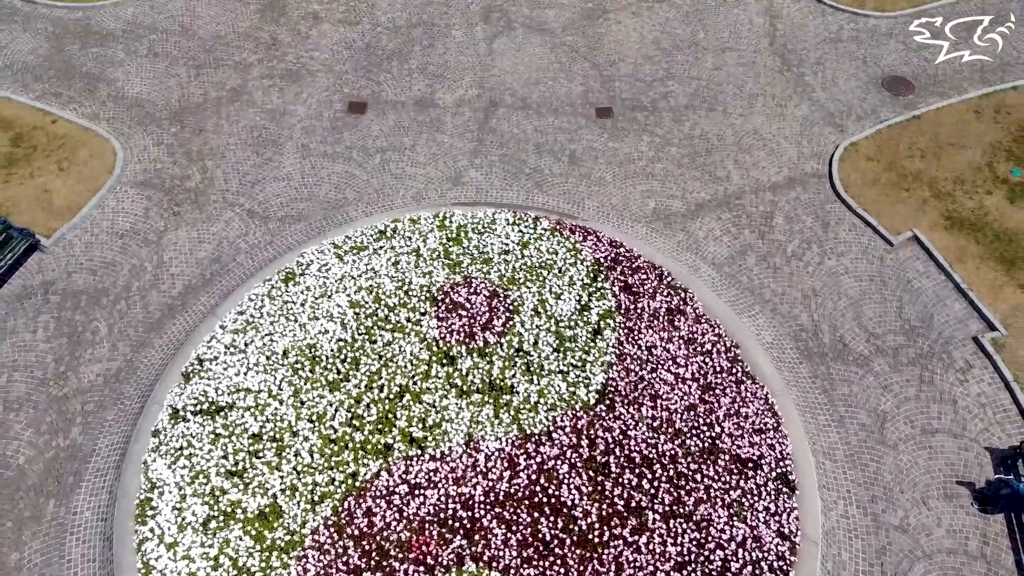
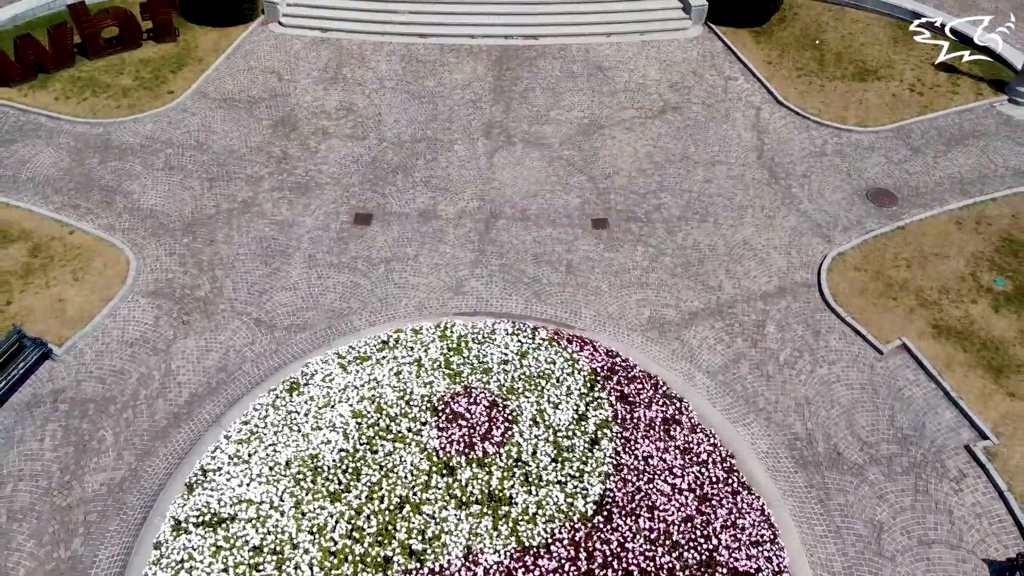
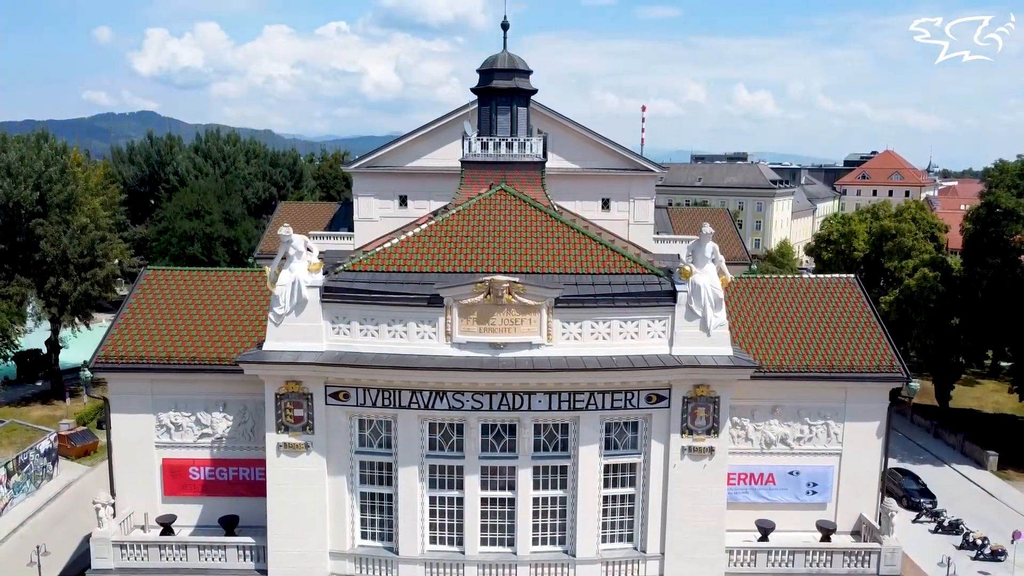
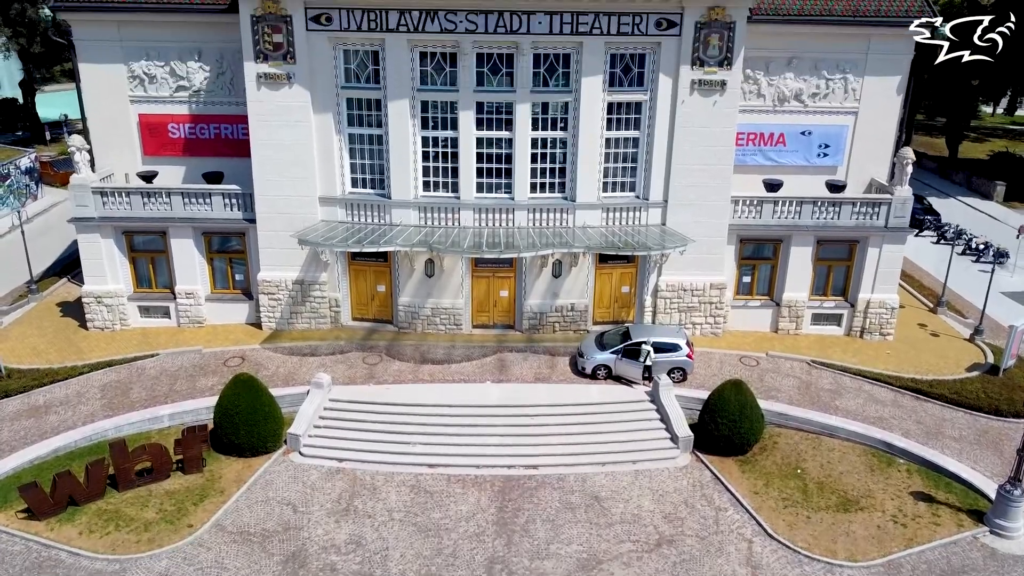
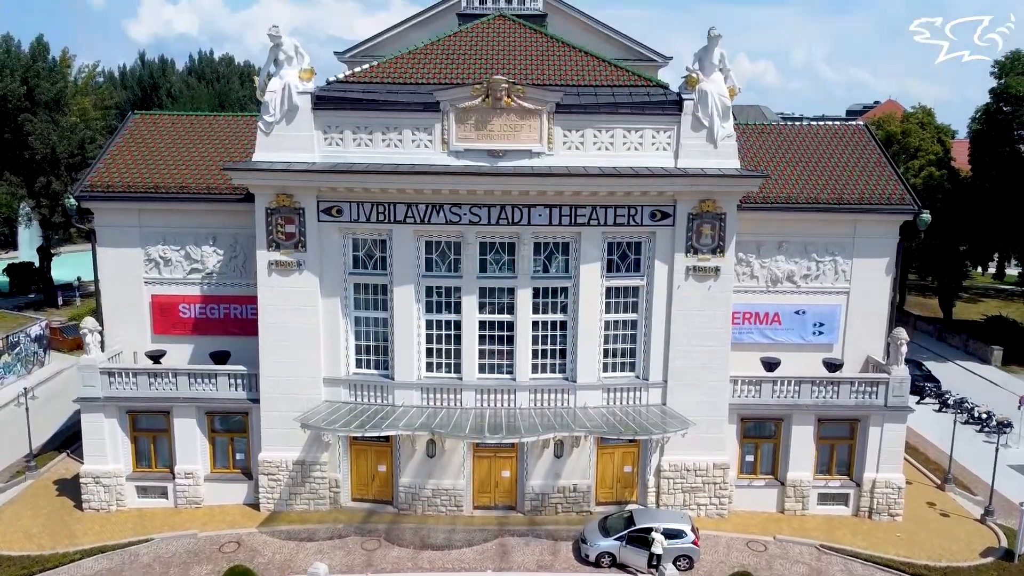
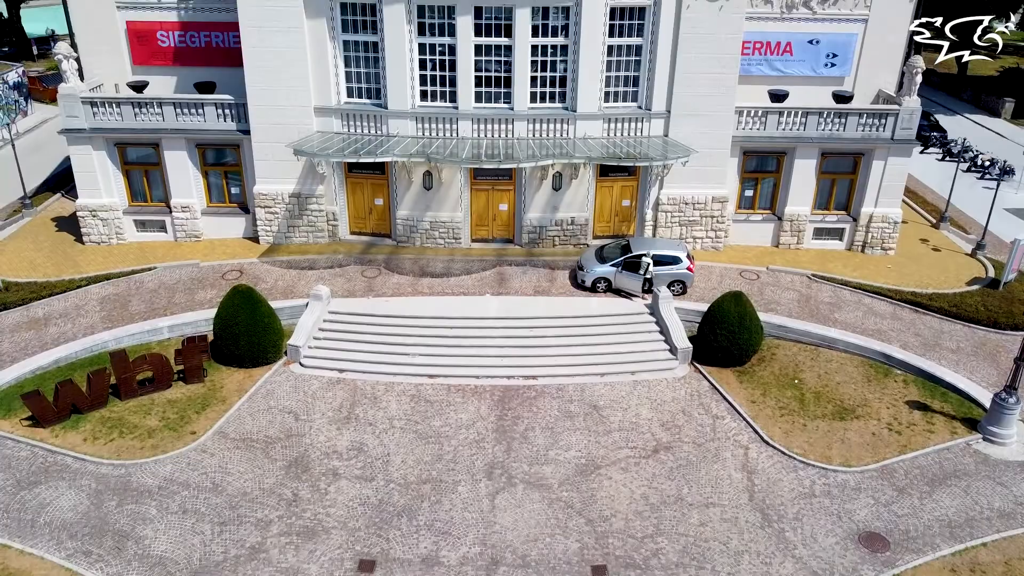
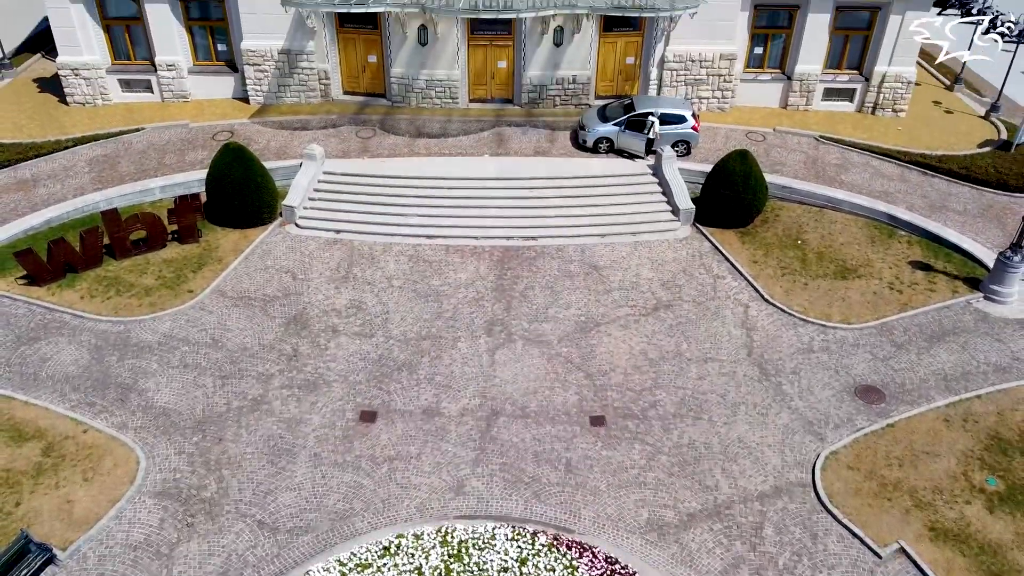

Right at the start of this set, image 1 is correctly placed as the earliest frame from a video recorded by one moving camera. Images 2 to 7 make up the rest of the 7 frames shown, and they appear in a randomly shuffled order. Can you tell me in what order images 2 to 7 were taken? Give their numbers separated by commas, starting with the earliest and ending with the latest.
2, 7, 6, 4, 5, 3
